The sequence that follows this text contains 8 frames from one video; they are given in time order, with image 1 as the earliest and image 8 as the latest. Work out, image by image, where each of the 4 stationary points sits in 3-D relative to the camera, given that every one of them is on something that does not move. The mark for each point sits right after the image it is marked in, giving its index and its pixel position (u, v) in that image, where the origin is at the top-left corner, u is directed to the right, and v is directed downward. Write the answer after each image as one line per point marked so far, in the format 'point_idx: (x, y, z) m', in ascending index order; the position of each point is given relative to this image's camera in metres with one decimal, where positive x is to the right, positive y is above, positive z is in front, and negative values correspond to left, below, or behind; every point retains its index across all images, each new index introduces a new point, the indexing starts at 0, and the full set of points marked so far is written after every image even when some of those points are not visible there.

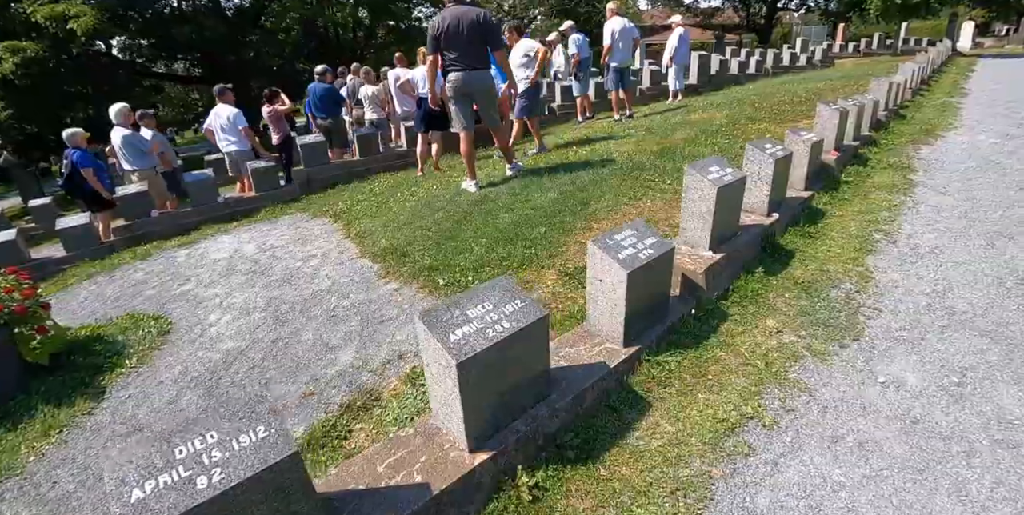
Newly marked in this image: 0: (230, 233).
0: (-4.7, +0.4, +8.4) m
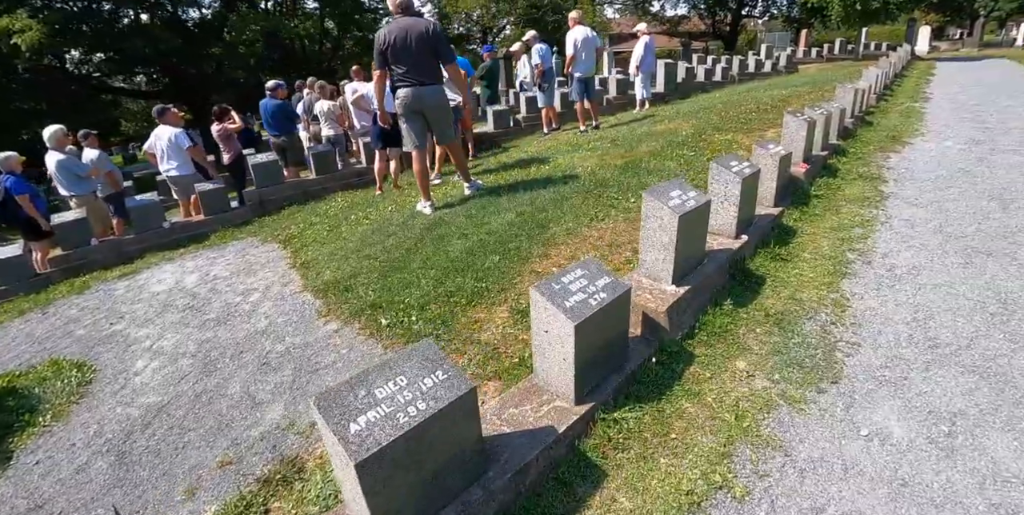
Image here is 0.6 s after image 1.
0: (-5.2, 0.0, +7.9) m
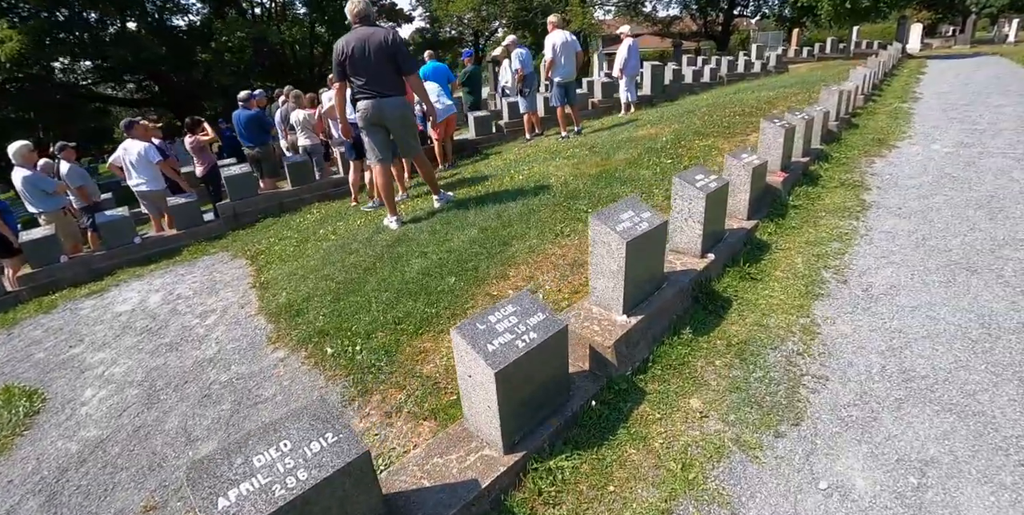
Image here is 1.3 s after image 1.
0: (-5.5, -0.3, +7.7) m
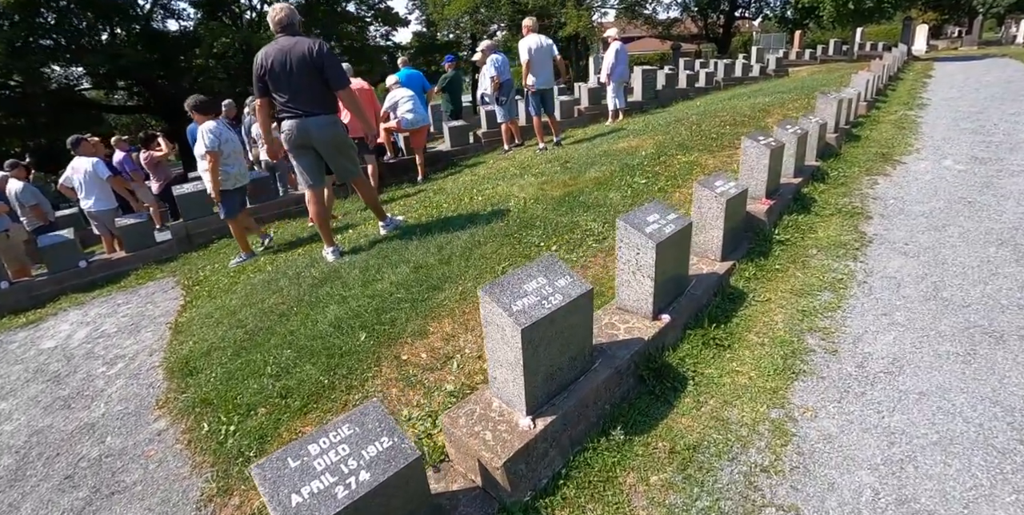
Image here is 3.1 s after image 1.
0: (-6.0, -0.7, +7.1) m
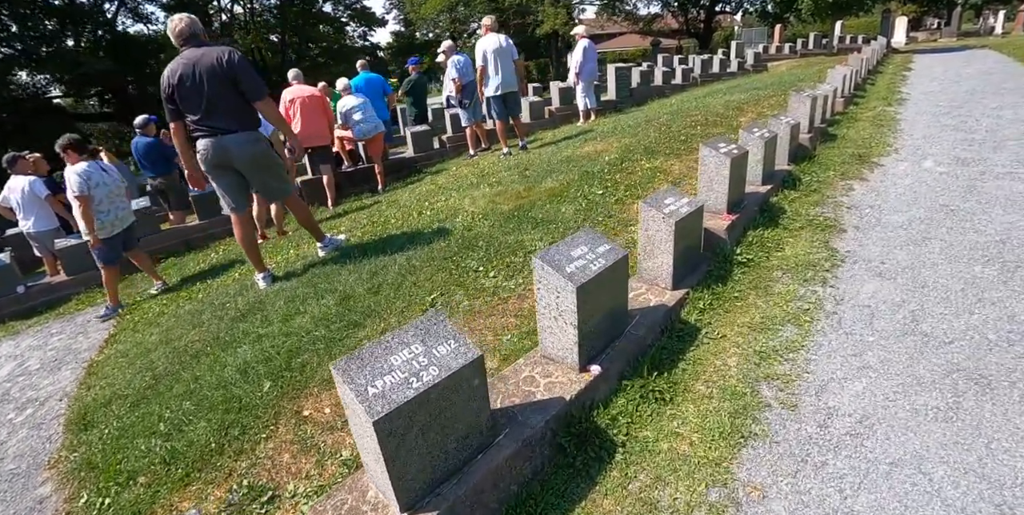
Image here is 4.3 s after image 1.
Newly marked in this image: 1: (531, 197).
0: (-6.5, -1.0, +6.6) m
1: (+0.2, +0.6, +4.9) m
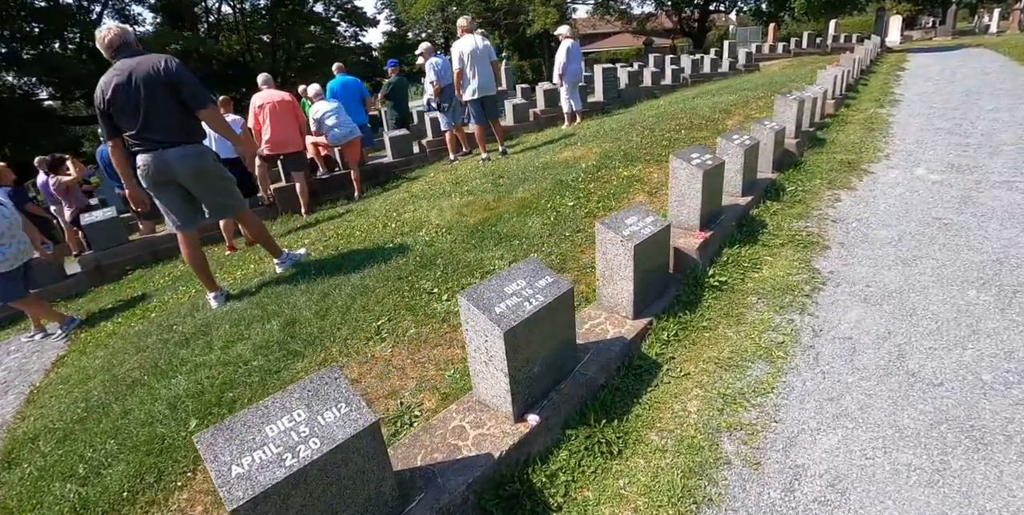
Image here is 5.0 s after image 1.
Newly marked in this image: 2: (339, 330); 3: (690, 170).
0: (-6.7, -1.2, +6.4) m
1: (-0.1, +0.5, +4.6) m
2: (-1.1, -0.5, +3.3) m
3: (+1.1, +0.6, +3.2) m
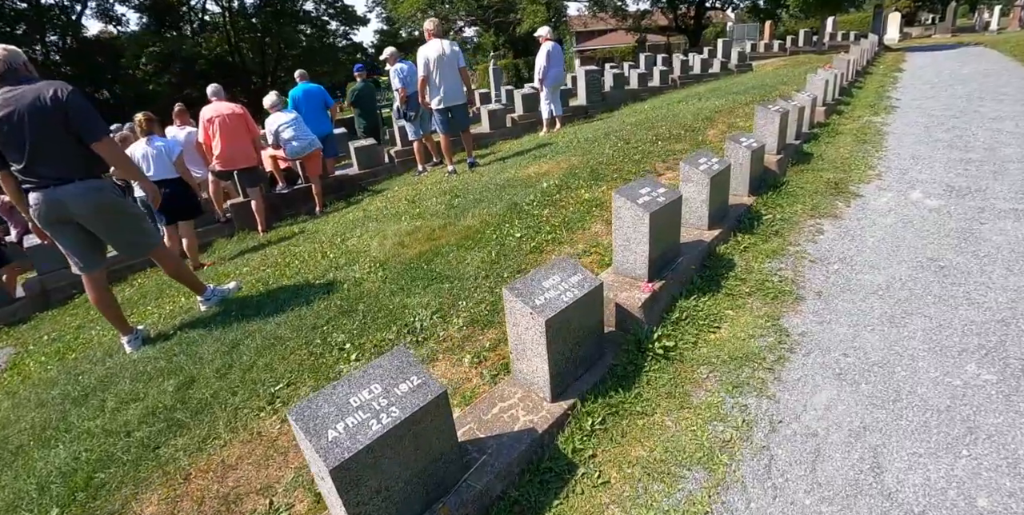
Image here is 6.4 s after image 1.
0: (-7.1, -1.5, +6.0) m
1: (-0.5, +0.2, +4.1) m
2: (-1.5, -0.8, +2.9) m
3: (+0.7, +0.3, +2.8) m
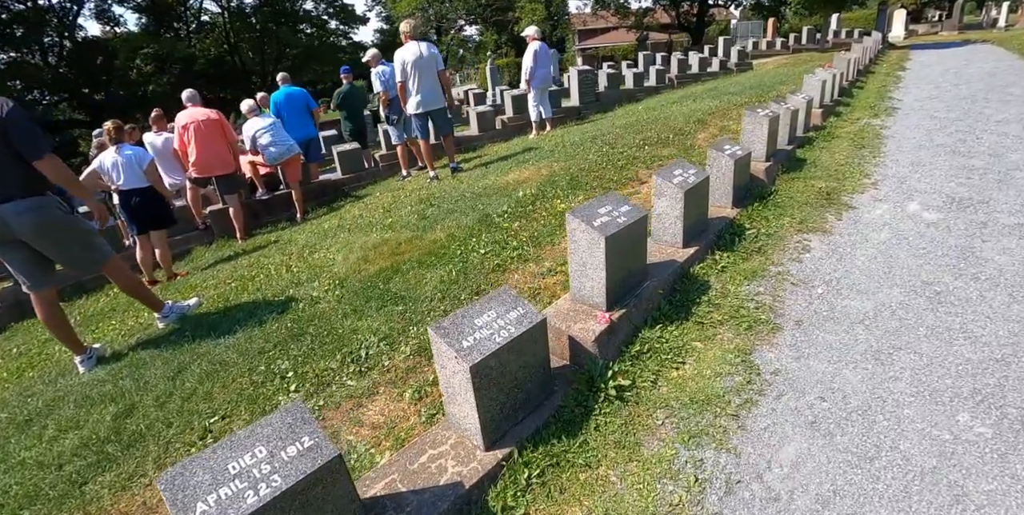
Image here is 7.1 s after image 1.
0: (-7.3, -1.6, +5.9) m
1: (-0.8, +0.1, +3.9) m
2: (-1.8, -0.9, +2.7) m
3: (+0.4, +0.1, +2.5) m
